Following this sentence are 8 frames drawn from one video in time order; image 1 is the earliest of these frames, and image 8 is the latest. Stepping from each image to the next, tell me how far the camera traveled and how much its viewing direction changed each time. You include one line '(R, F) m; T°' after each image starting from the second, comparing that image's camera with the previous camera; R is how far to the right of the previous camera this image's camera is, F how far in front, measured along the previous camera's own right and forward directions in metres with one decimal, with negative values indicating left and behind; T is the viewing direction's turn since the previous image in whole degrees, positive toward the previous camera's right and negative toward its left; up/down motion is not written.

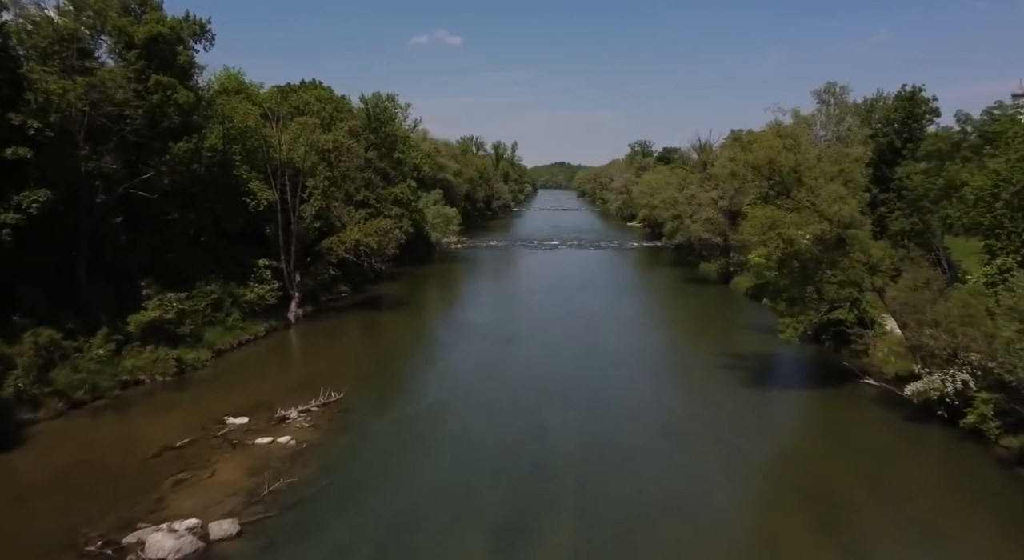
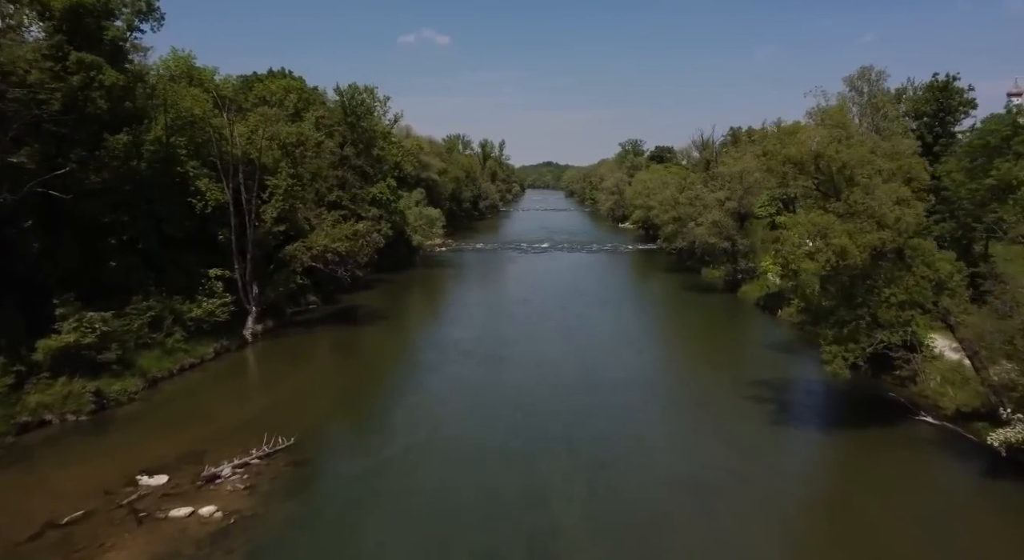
(0.0, +4.1) m; +1°
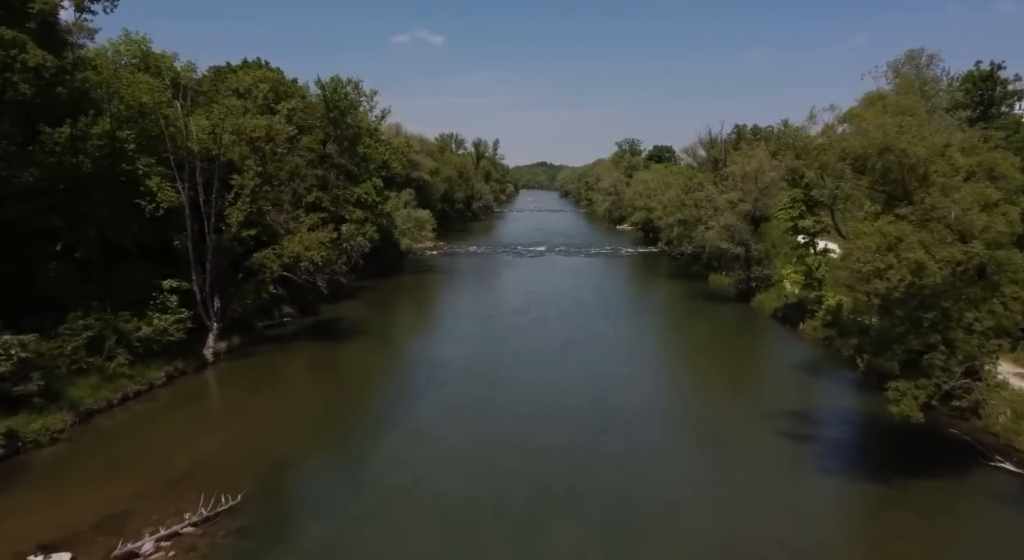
(-0.1, +3.4) m; +1°
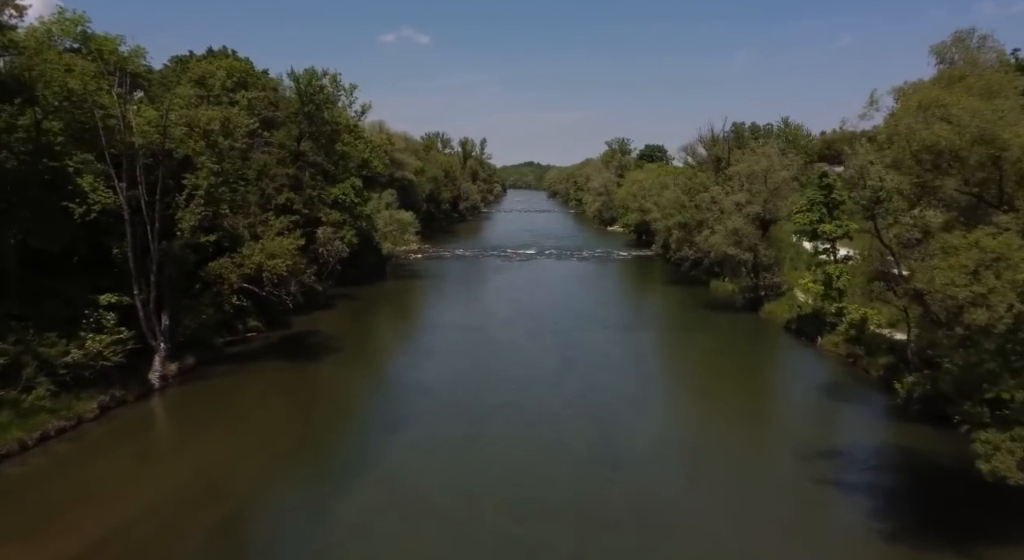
(-0.1, +3.2) m; +1°
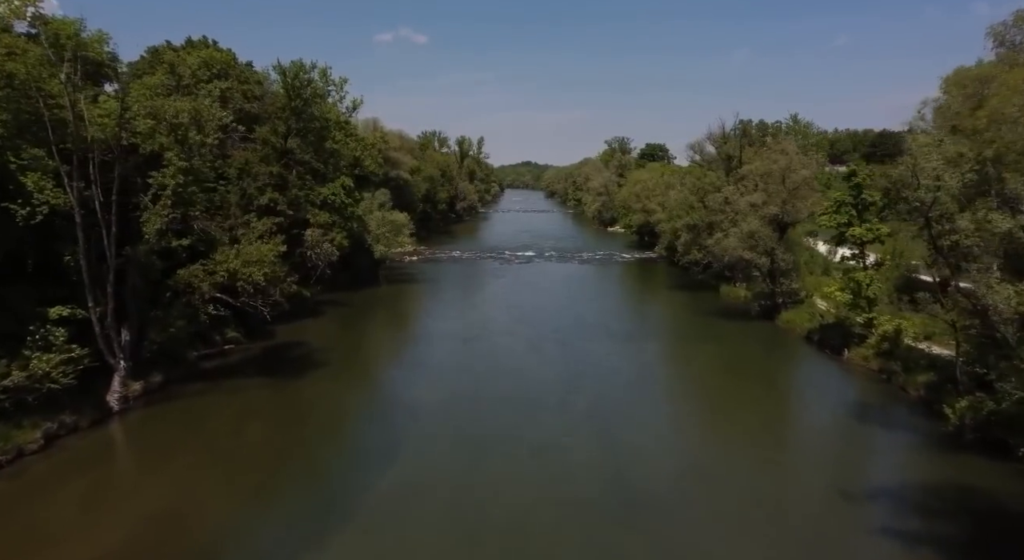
(-0.1, +2.4) m; 0°
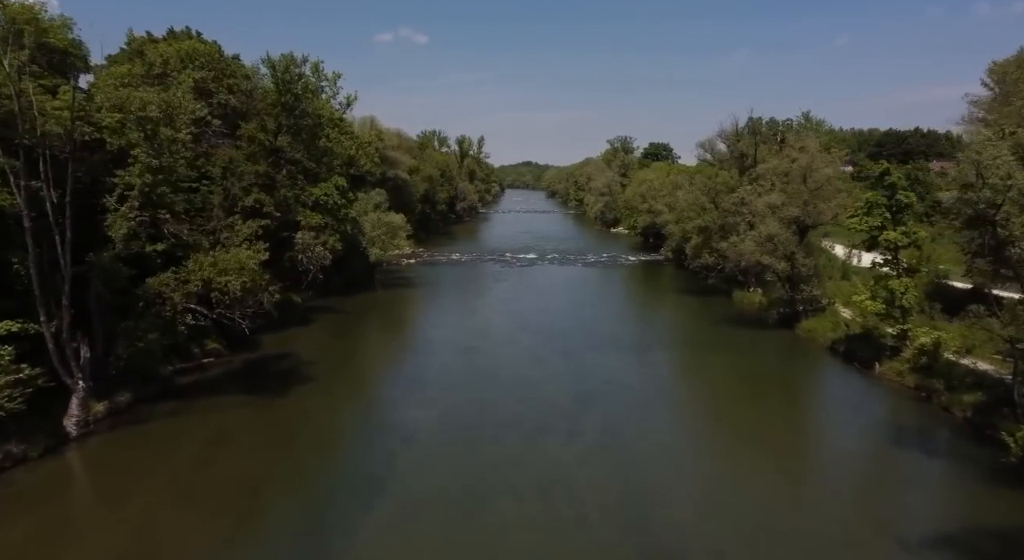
(-0.1, +2.2) m; 0°
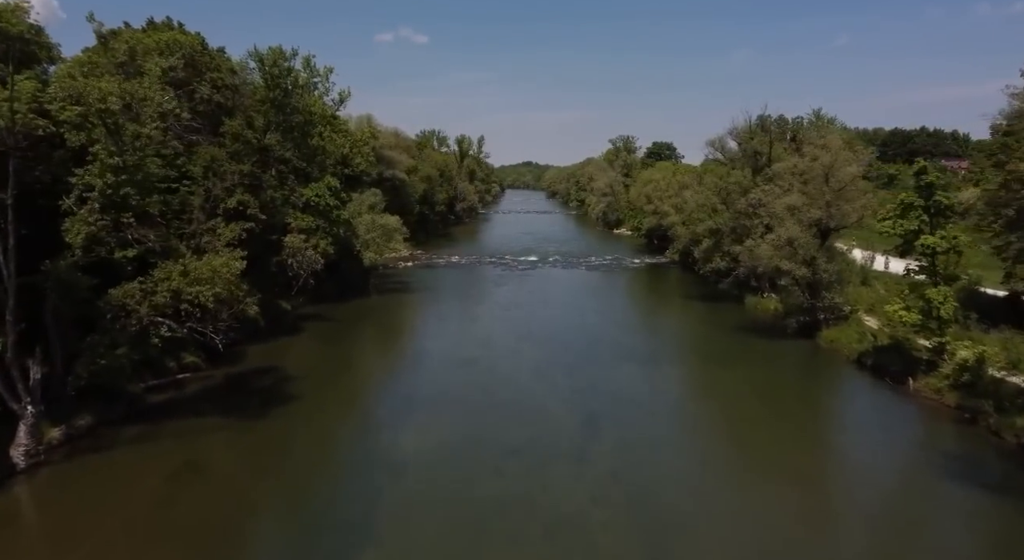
(-0.1, +2.1) m; 0°
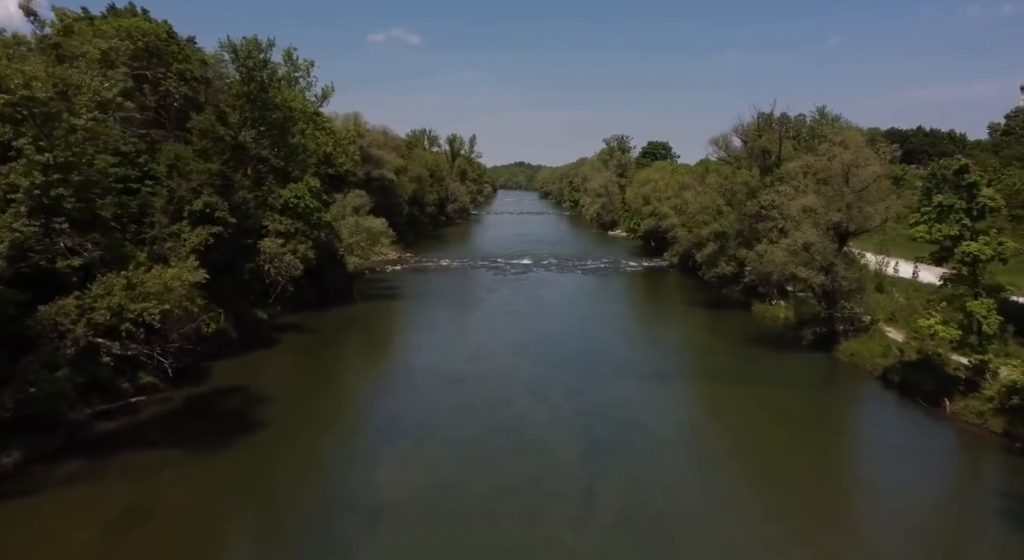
(0.0, +2.4) m; +1°
